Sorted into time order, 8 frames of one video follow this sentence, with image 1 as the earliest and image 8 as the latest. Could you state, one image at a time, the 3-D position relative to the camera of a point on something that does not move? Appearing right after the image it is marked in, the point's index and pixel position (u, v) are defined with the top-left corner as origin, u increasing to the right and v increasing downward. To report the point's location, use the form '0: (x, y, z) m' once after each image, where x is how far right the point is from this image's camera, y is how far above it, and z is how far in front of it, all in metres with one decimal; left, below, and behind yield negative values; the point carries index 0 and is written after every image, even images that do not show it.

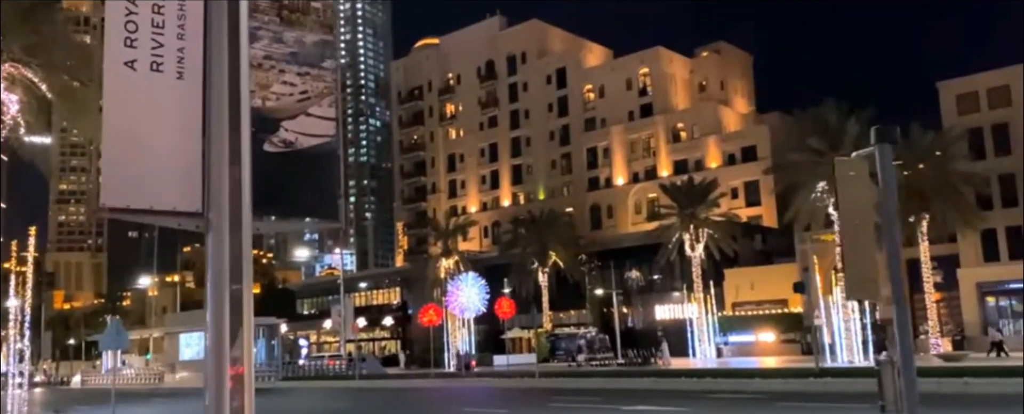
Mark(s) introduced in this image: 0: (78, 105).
0: (-6.3, +1.7, +12.7) m
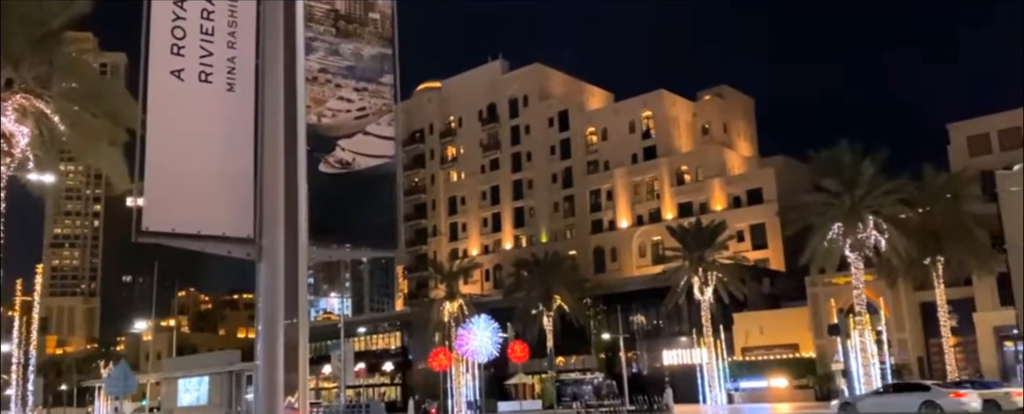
0: (-6.0, +1.1, +12.4) m
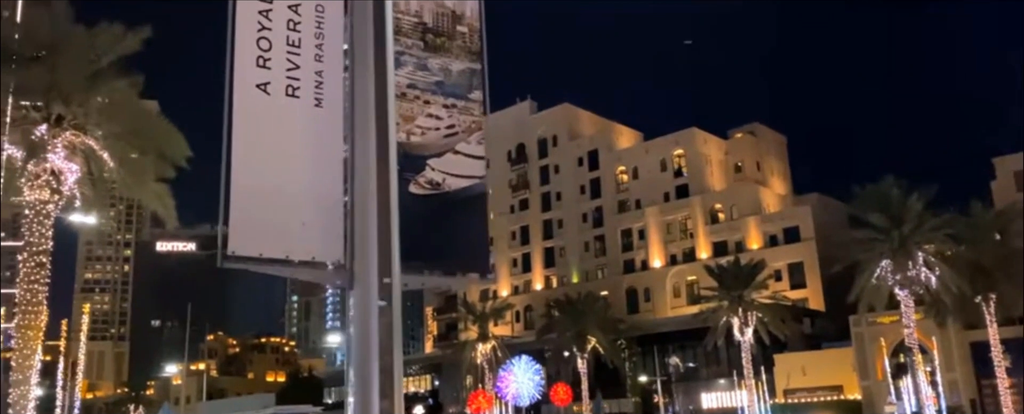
0: (-5.4, +0.6, +12.3) m
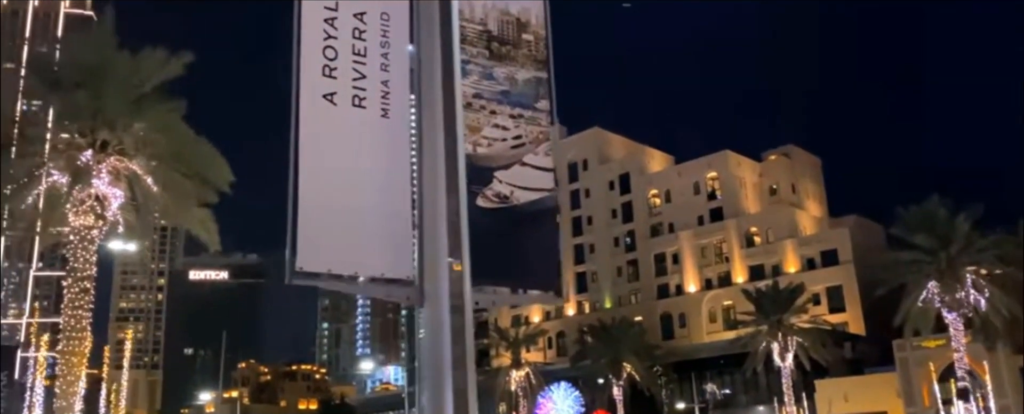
0: (-4.8, +0.2, +12.3) m
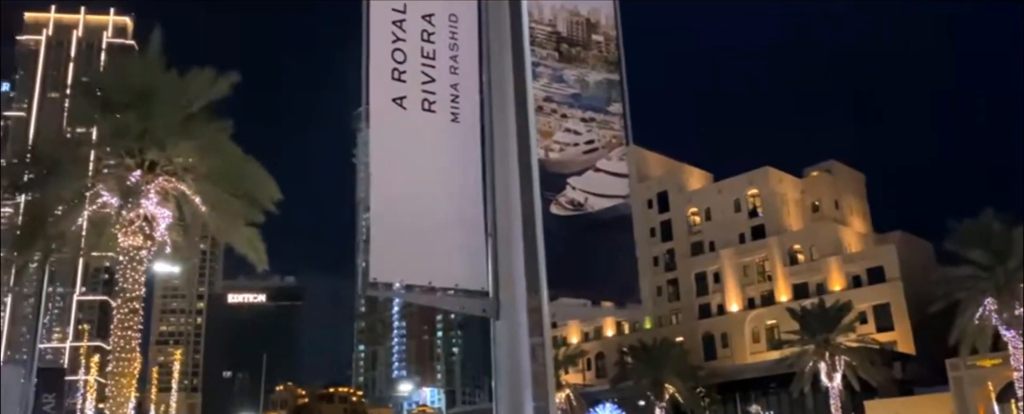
0: (-4.2, -0.1, +12.4) m
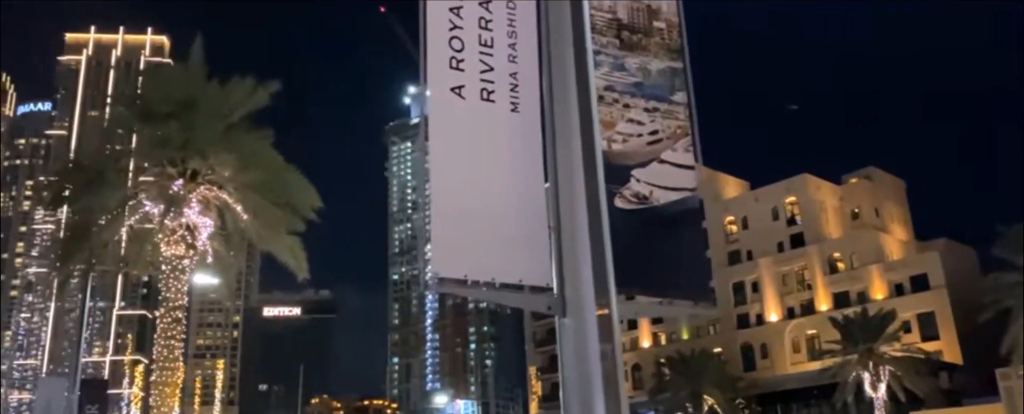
0: (-3.6, -0.3, +12.4) m
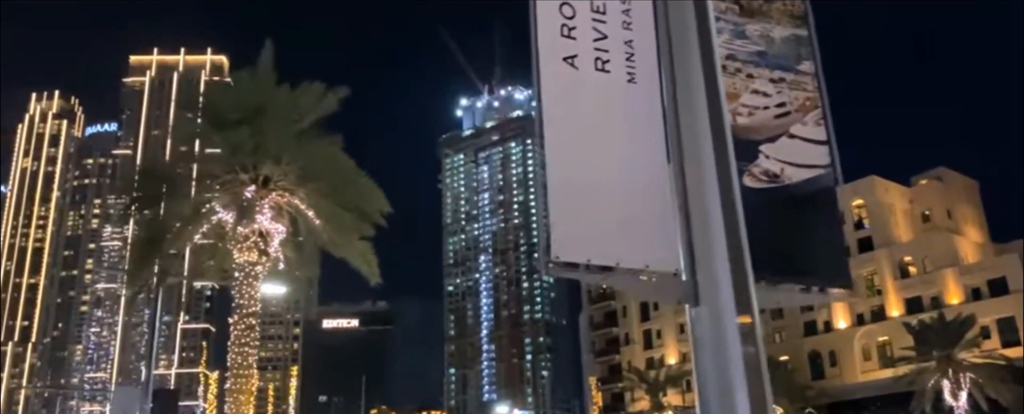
0: (-2.6, -0.4, +12.4) m
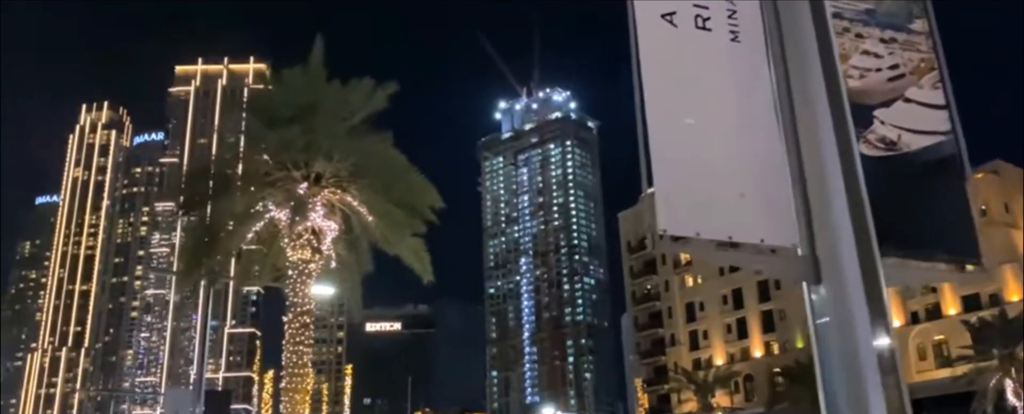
0: (-1.9, -0.4, +12.3) m
